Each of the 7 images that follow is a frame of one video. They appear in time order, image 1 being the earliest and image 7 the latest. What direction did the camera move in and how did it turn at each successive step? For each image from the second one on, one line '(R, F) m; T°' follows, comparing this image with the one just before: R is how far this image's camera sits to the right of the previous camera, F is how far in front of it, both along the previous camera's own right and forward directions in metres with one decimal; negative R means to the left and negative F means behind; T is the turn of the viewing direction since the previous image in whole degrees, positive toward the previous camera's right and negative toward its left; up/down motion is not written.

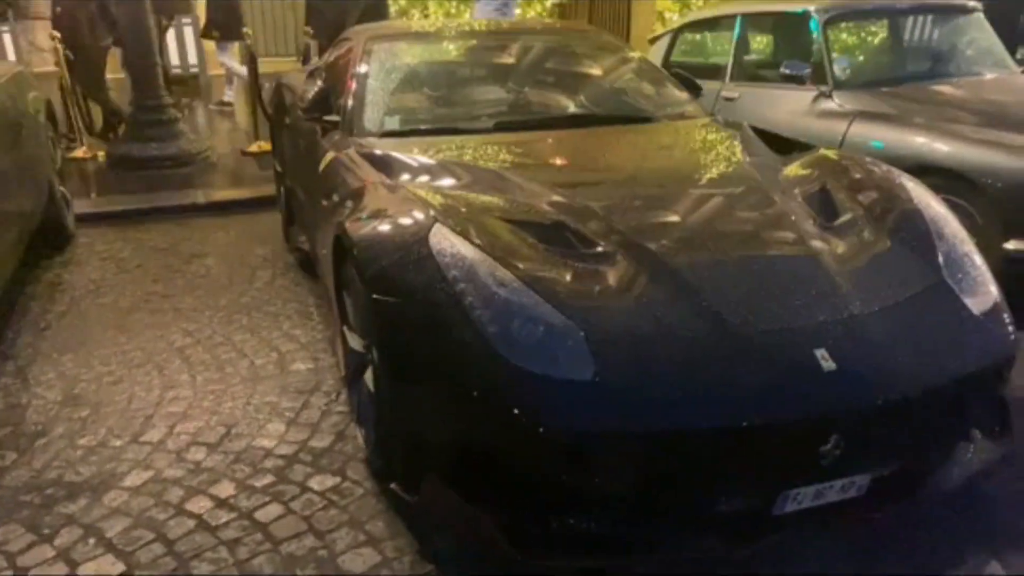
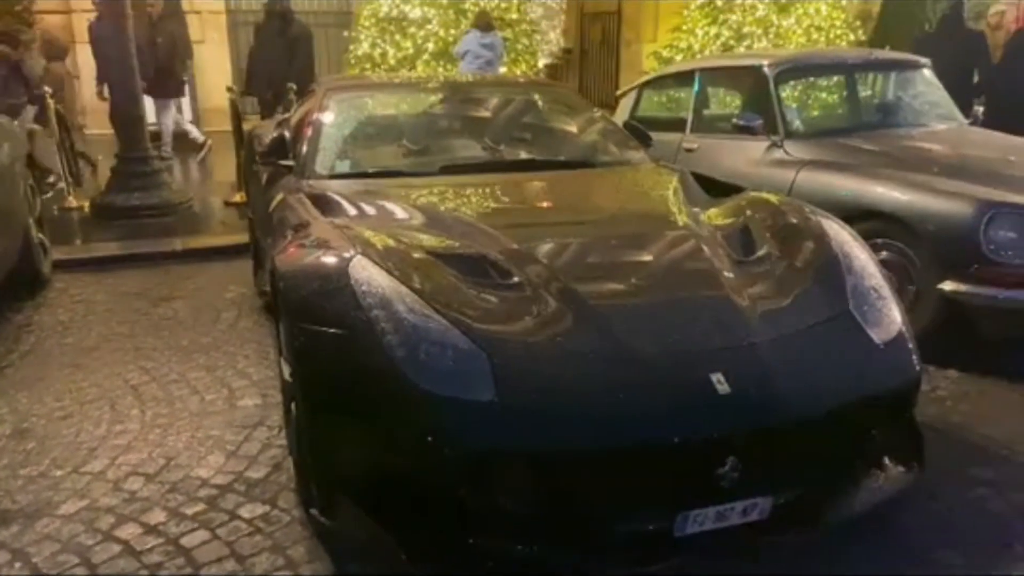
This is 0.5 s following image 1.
(+0.3, -0.1) m; 0°
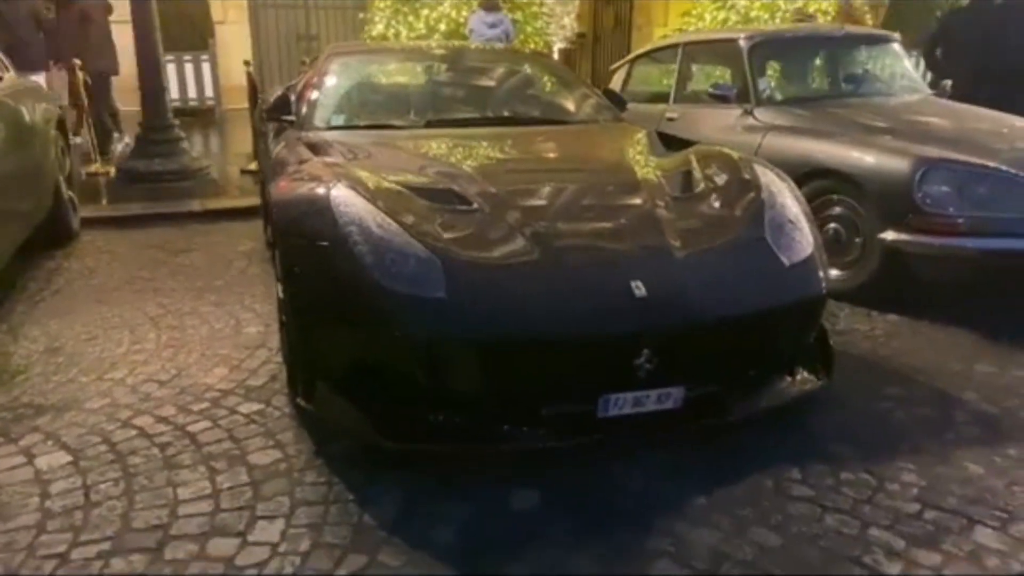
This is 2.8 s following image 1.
(+0.3, -0.5) m; -1°
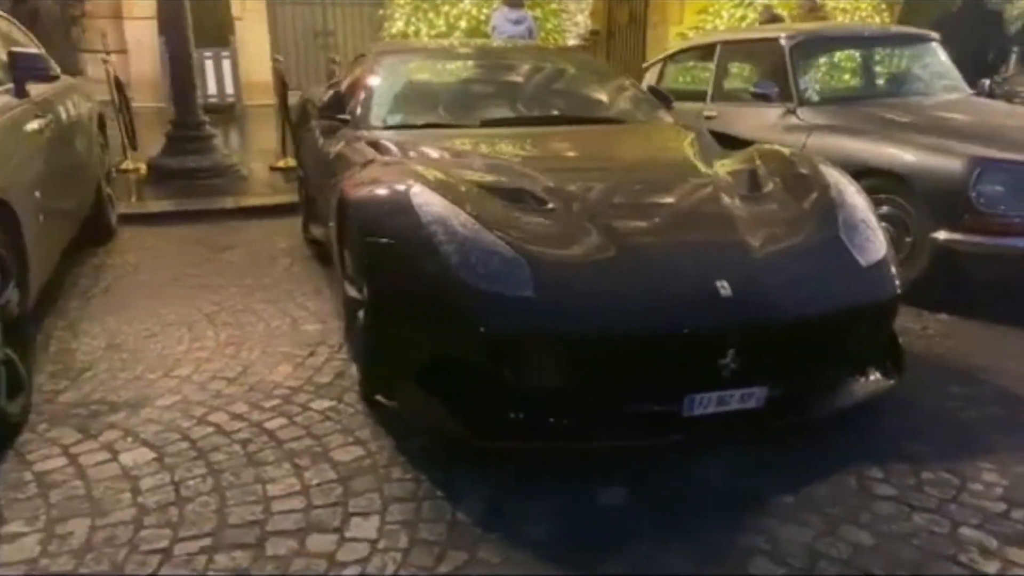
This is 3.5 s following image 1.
(-0.3, 0.0) m; 0°
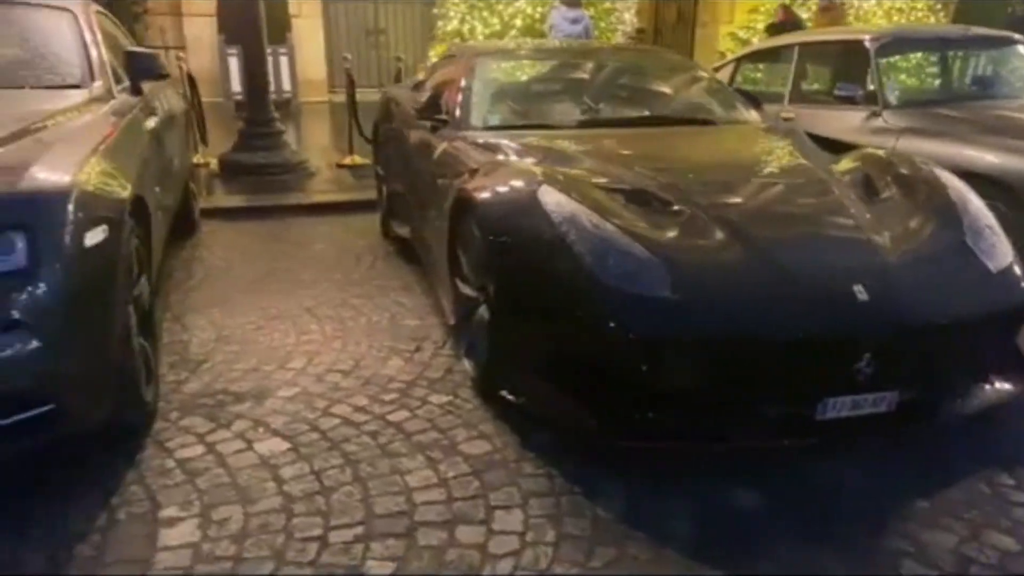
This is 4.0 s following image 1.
(-0.4, -0.1) m; -2°
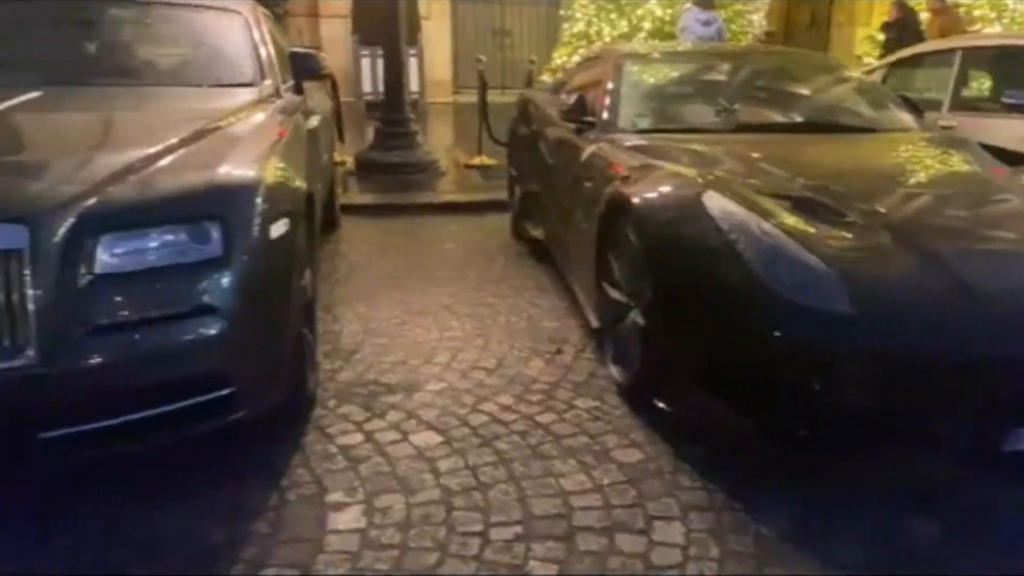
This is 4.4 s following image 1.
(-0.2, 0.0) m; -7°
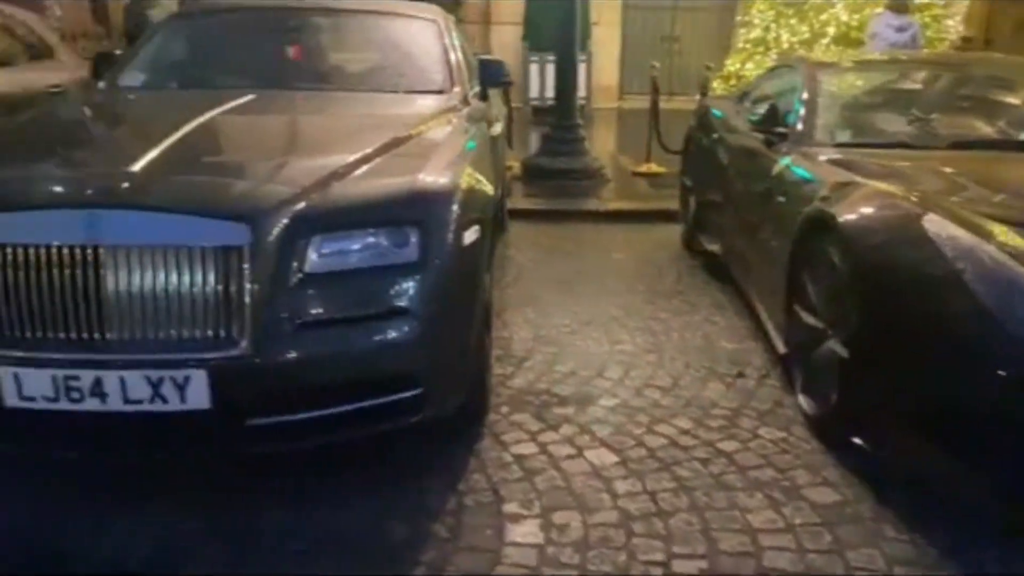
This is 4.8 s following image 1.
(-0.2, +0.1) m; -10°
